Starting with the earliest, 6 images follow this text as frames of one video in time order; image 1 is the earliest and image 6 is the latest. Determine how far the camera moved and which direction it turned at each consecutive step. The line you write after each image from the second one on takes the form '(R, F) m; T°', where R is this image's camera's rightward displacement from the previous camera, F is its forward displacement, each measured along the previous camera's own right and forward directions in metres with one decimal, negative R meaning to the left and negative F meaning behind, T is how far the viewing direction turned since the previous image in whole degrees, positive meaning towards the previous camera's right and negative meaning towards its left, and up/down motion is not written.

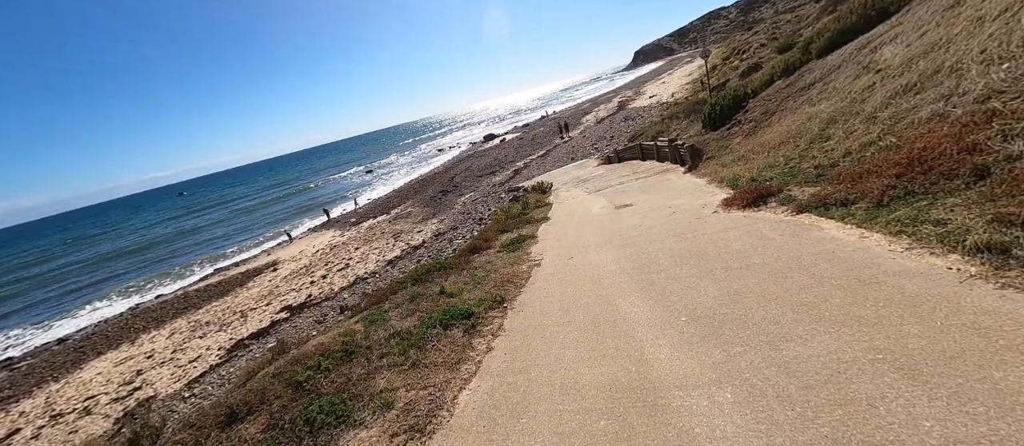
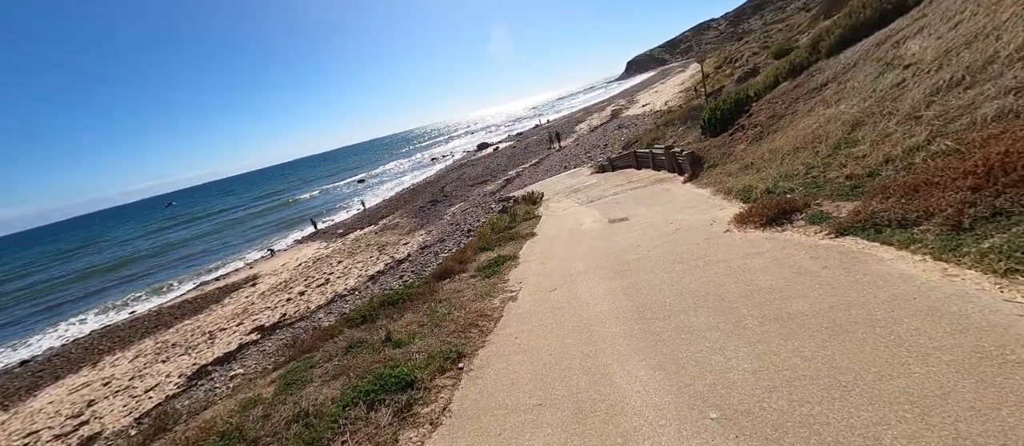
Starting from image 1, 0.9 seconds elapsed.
(+0.4, +1.4) m; +1°
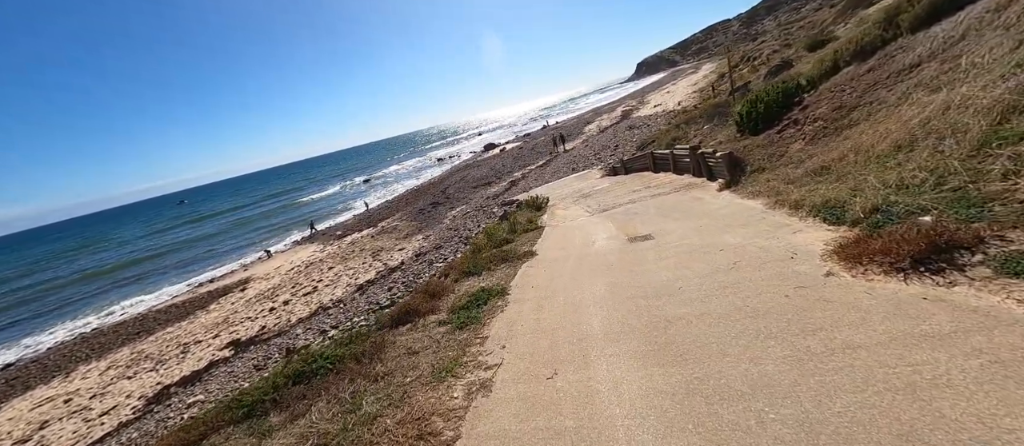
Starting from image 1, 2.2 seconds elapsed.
(+0.3, +2.4) m; -1°
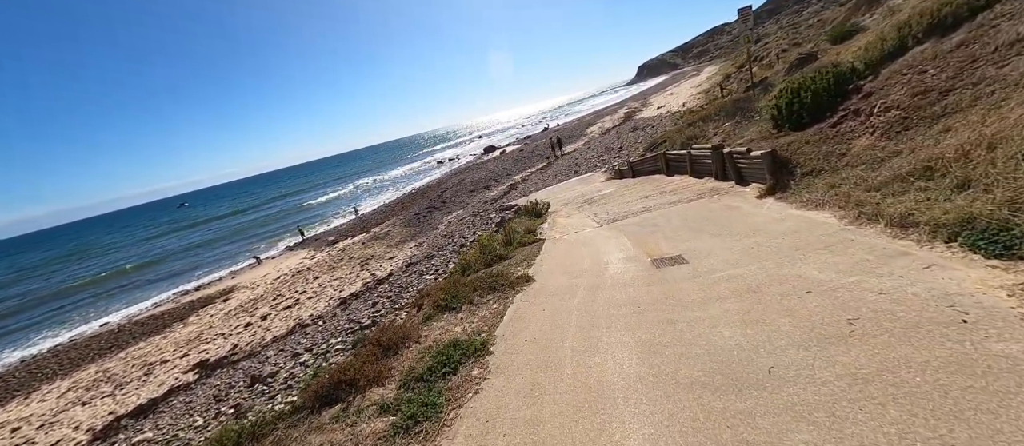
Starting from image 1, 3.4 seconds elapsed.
(+0.2, +2.1) m; 0°
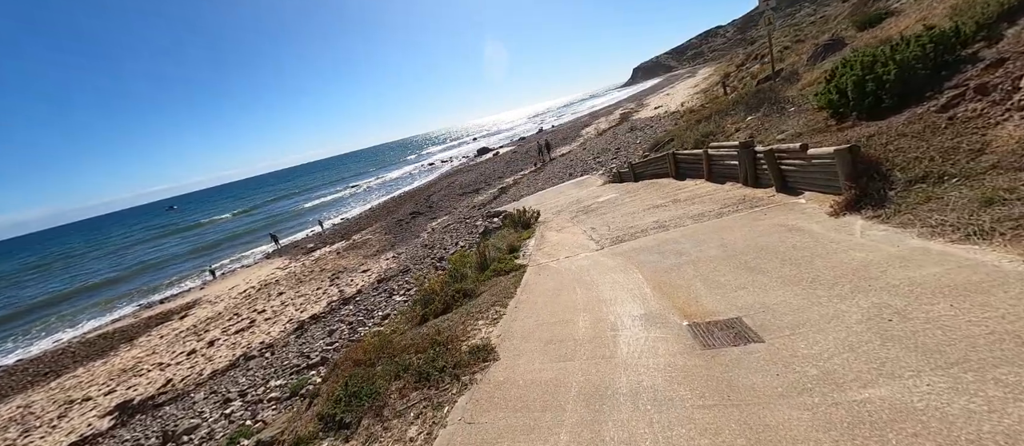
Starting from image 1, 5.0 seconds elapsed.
(+0.6, +3.0) m; +1°
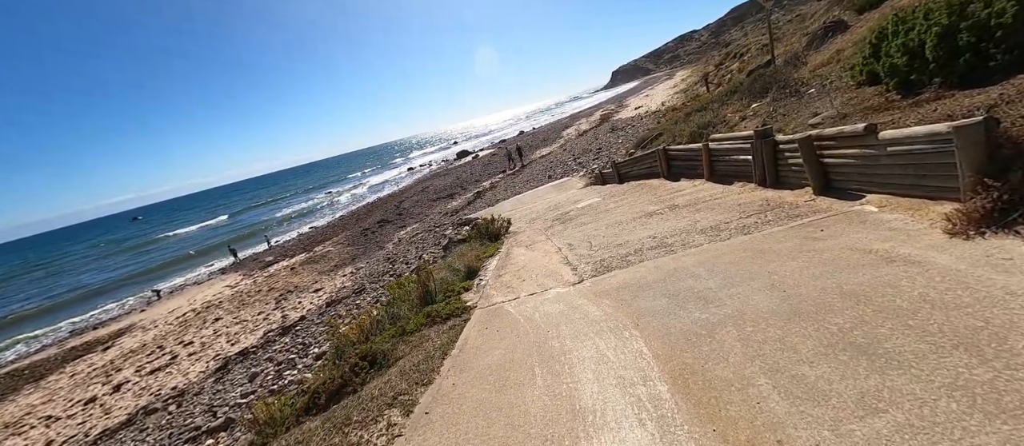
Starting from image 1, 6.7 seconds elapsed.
(+0.8, +2.8) m; +3°
